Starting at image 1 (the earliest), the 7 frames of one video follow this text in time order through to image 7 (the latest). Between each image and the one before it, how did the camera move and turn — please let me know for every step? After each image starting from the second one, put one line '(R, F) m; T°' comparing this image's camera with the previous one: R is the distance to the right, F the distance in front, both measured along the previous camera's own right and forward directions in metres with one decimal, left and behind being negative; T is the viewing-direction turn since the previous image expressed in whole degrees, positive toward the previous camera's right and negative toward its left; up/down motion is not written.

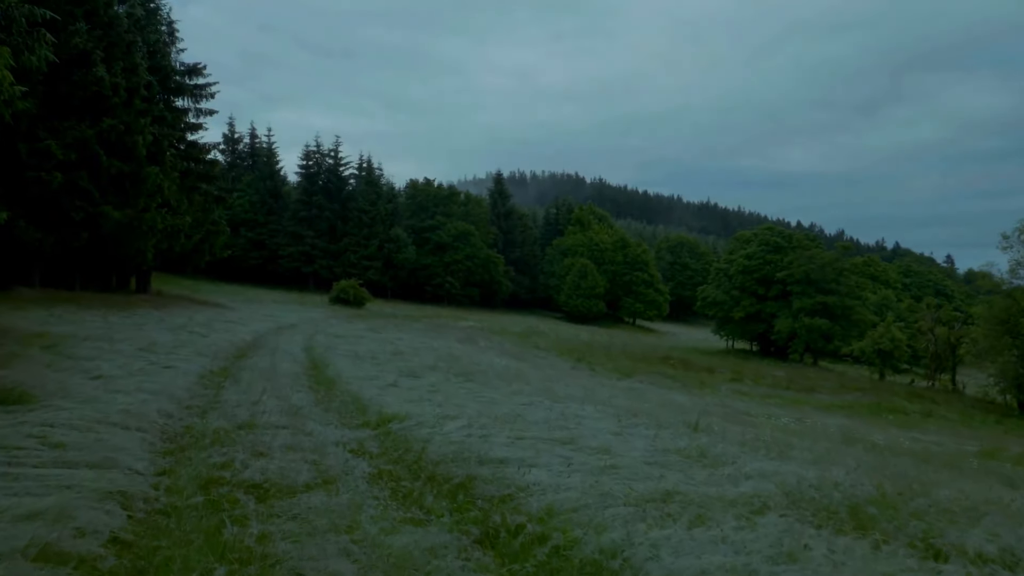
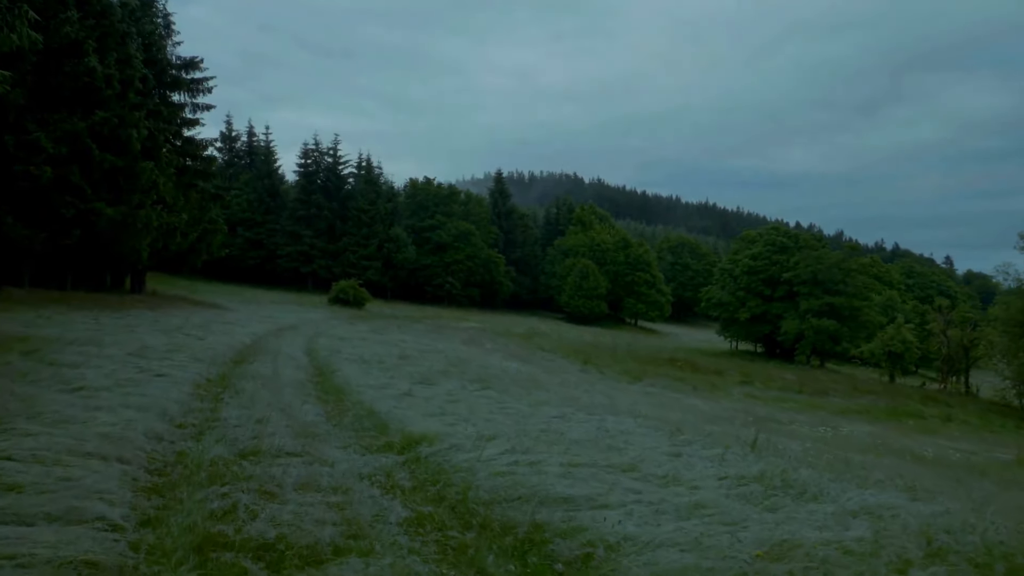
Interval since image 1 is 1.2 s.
(-0.4, +0.9) m; 0°
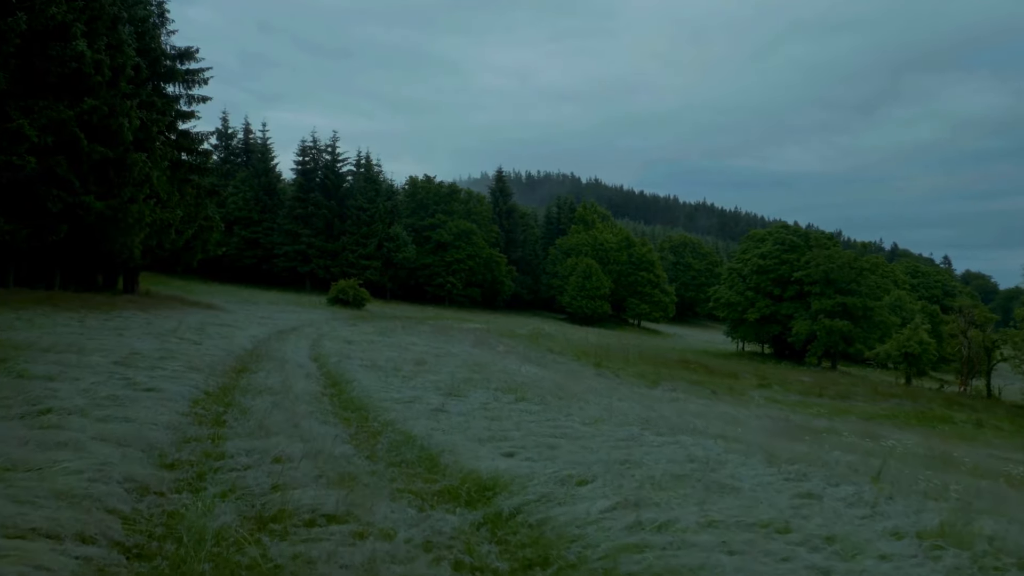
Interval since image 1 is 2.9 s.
(-0.6, +1.3) m; 0°
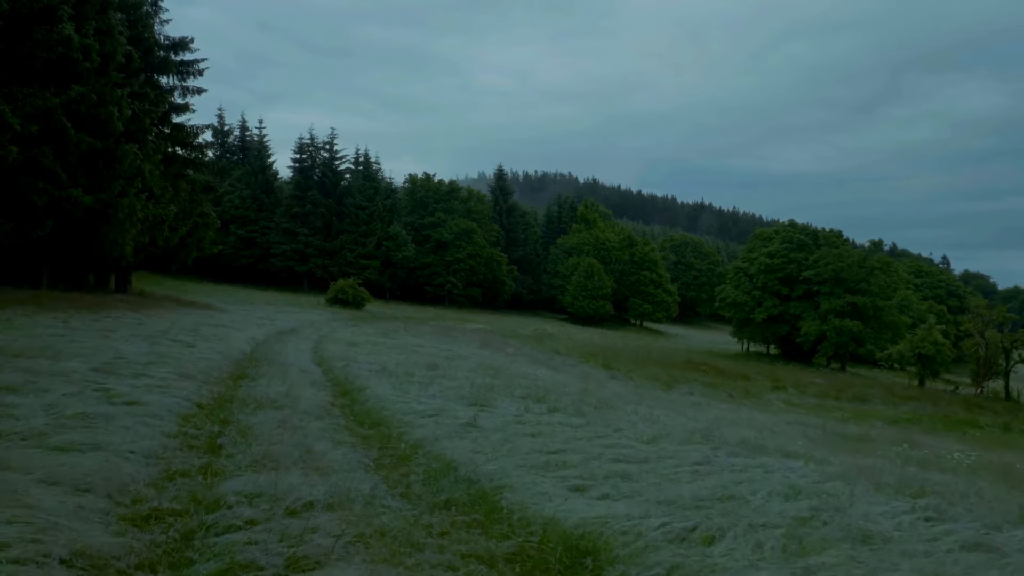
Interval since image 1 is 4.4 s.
(-0.5, +1.1) m; 0°
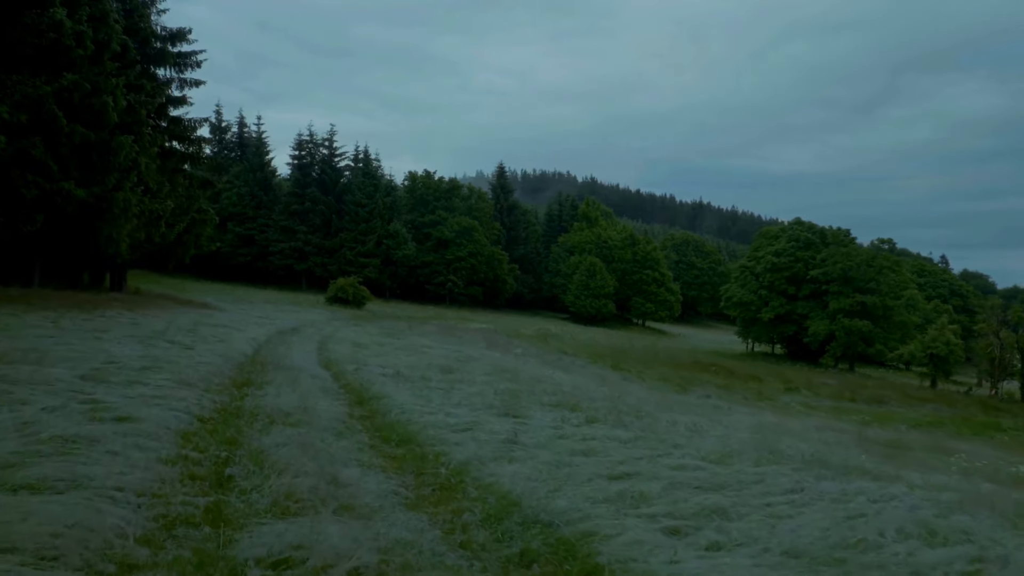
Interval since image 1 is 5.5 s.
(-0.4, +0.8) m; 0°
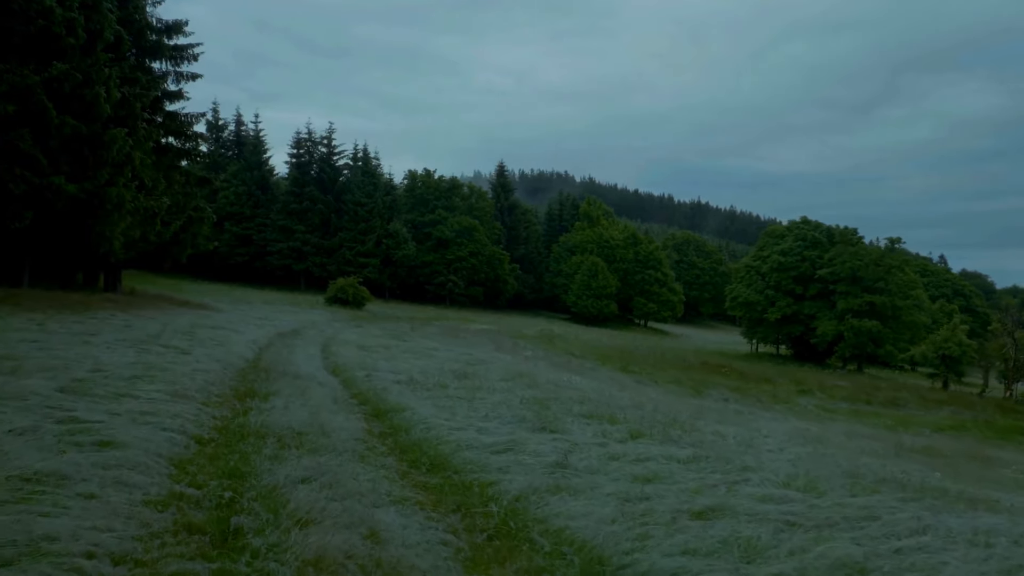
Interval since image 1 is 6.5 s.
(-0.4, +0.8) m; 0°
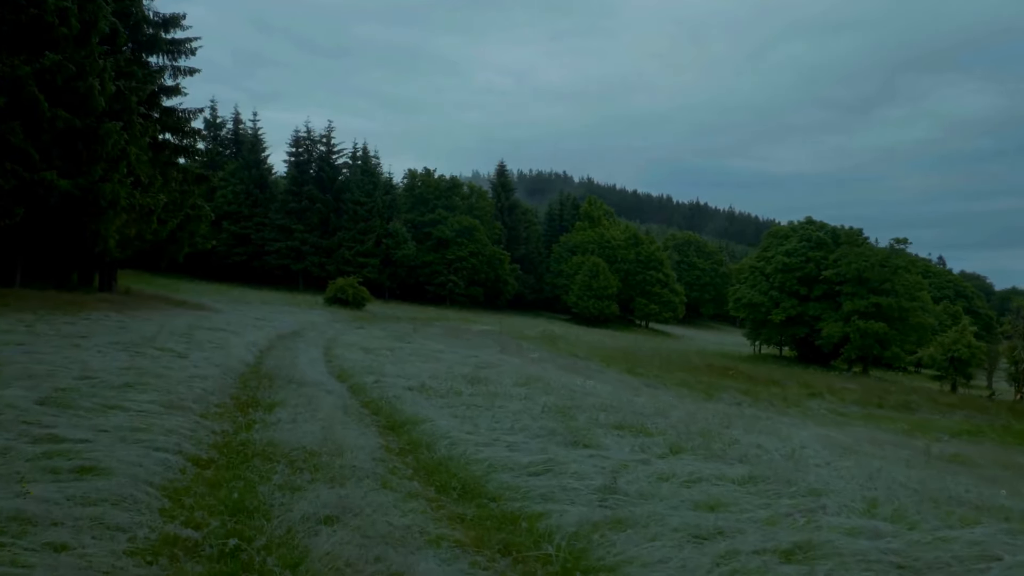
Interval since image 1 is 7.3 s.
(-0.3, +0.6) m; 0°
